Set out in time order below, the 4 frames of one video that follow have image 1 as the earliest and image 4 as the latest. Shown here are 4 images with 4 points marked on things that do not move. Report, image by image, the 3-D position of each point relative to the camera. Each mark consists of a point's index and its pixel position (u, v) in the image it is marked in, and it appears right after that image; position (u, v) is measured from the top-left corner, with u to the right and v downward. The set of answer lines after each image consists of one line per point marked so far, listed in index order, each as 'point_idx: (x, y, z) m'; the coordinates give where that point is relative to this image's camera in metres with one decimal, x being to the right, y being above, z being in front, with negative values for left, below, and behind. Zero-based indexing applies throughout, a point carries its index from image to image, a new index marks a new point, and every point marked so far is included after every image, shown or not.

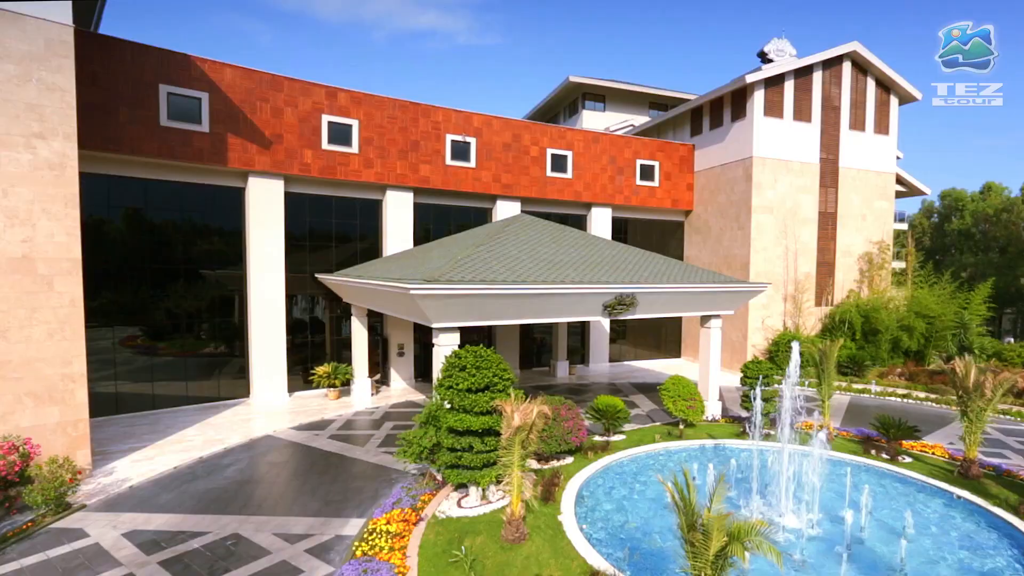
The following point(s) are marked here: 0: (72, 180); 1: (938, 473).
0: (-9.6, +2.4, +10.5) m
1: (+8.9, -3.9, +10.1) m
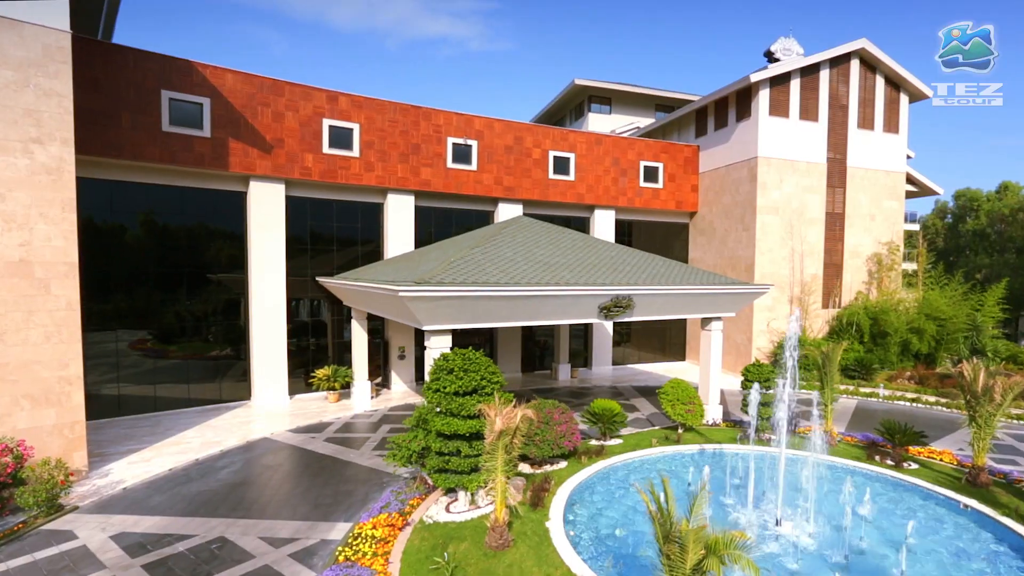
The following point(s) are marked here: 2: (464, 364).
0: (-9.8, +2.3, +10.6) m
1: (+8.7, -3.9, +9.7) m
2: (-0.9, -1.4, +8.5) m
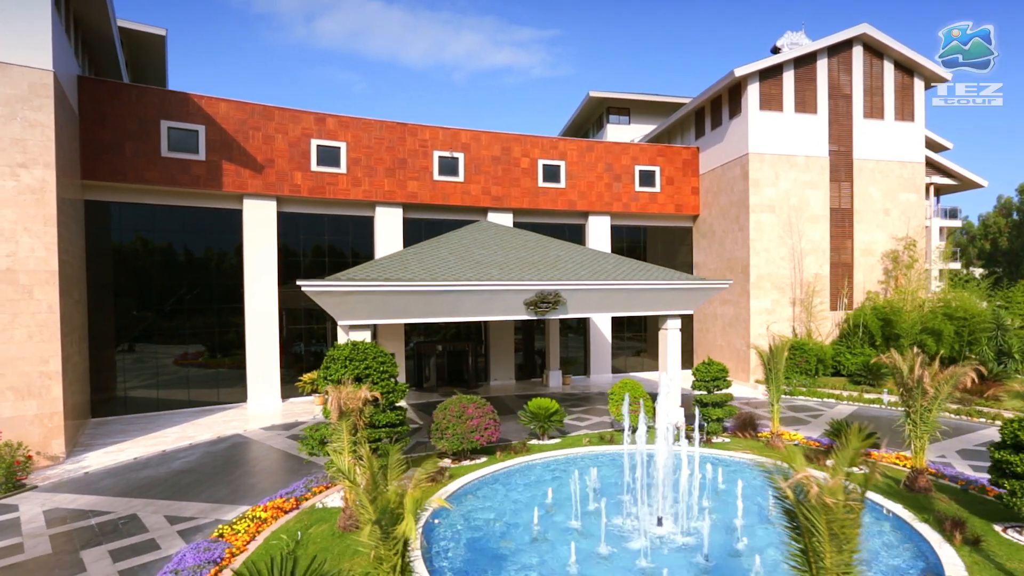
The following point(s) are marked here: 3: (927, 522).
0: (-11.6, +2.2, +12.1) m
1: (+6.7, -3.6, +8.8) m
2: (-3.0, -1.2, +8.9) m
3: (+6.2, -3.5, +7.3) m
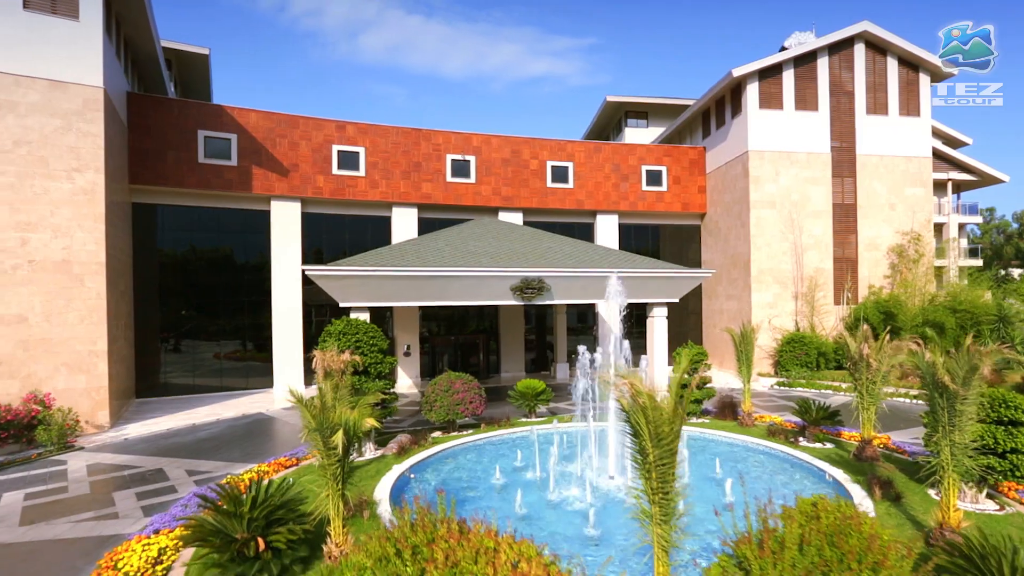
0: (-11.9, +2.5, +13.9) m
1: (+6.2, -3.2, +9.2) m
2: (-3.5, -0.9, +10.0) m
3: (+5.6, -3.1, +7.8) m
